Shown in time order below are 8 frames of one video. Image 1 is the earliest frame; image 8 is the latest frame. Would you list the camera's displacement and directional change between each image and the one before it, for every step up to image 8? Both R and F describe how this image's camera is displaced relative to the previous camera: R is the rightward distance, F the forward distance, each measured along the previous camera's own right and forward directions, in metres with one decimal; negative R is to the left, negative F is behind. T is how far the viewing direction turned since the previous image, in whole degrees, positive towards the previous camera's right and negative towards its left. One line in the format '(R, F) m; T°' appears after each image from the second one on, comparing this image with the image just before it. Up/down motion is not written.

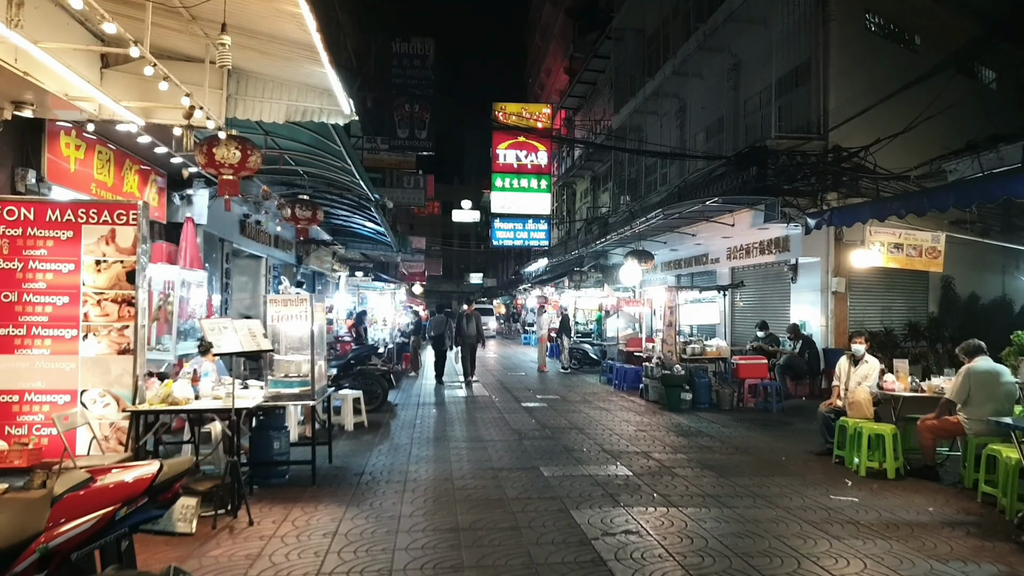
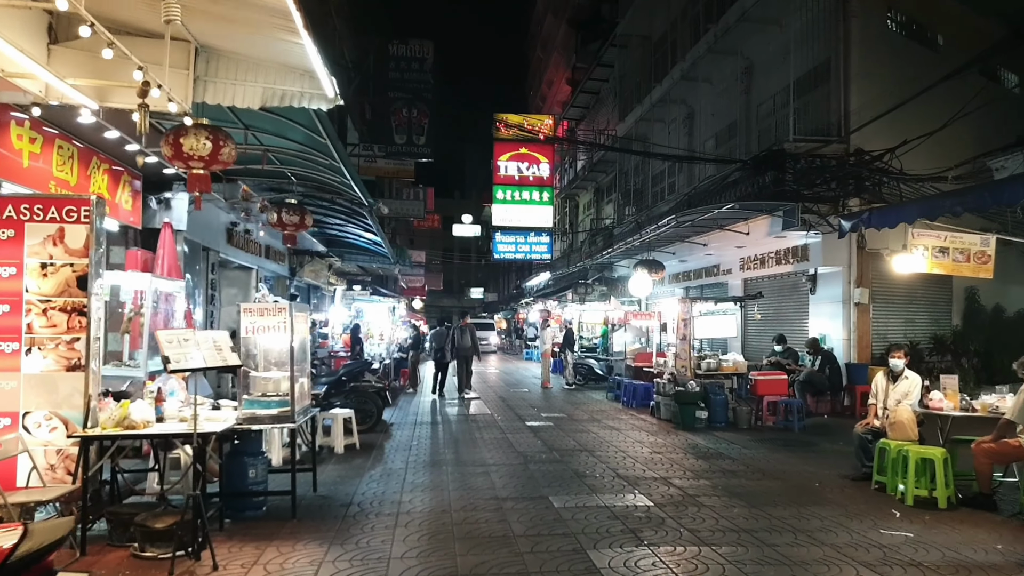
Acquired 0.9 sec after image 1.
(0.0, +0.7) m; 0°
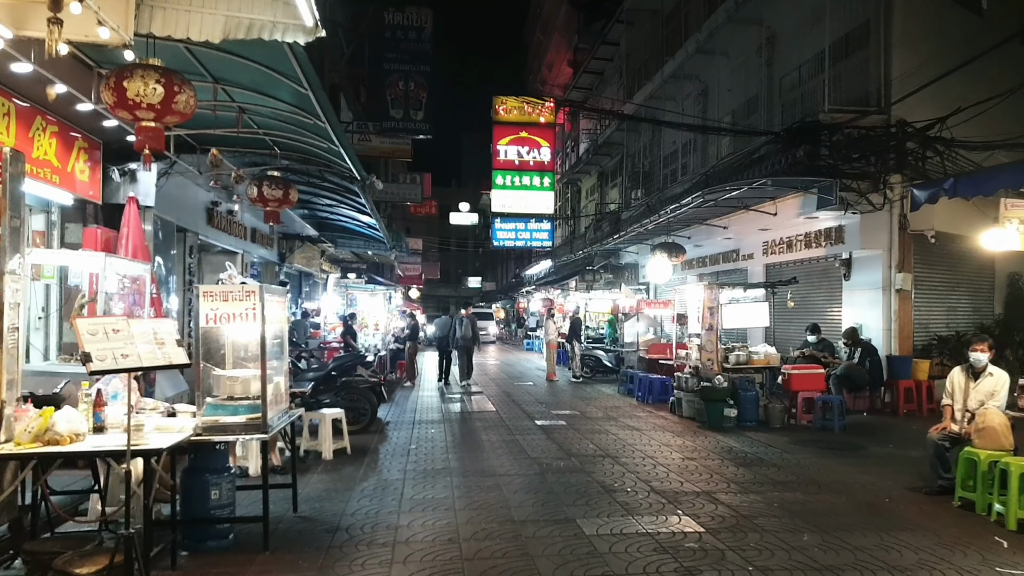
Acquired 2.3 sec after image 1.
(-0.1, +1.0) m; 0°
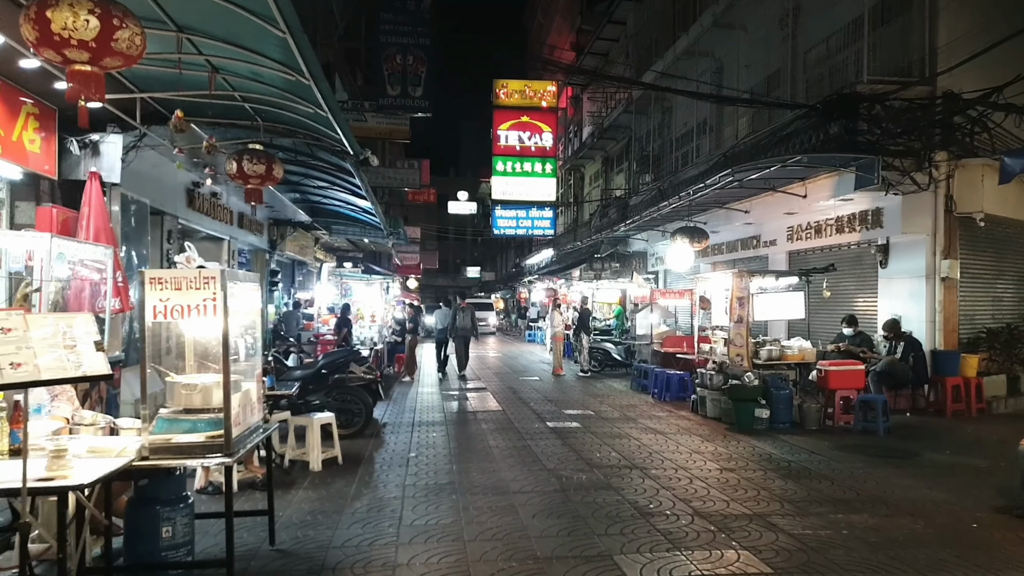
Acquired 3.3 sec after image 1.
(-0.1, +0.9) m; 0°
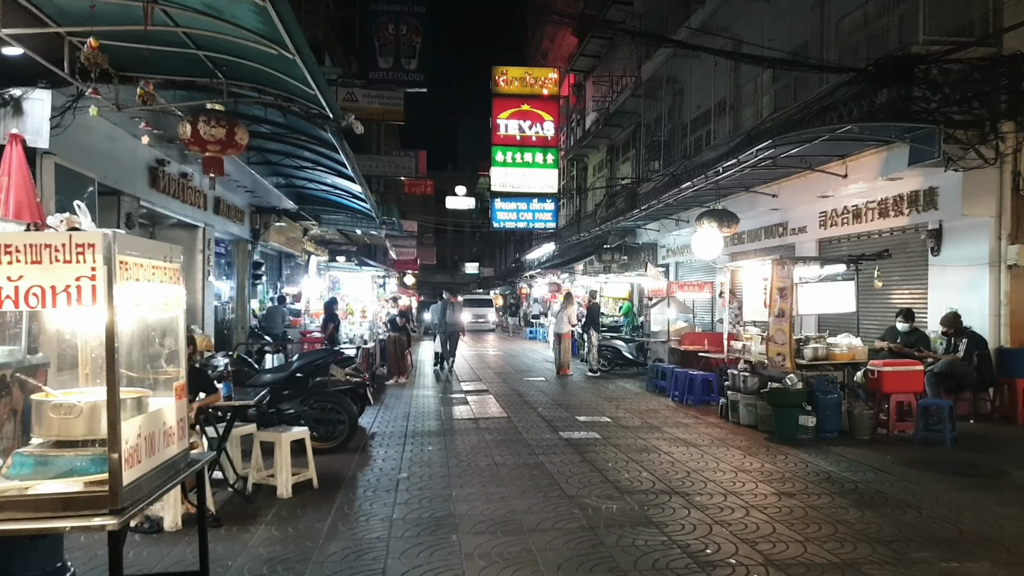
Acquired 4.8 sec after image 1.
(-0.1, +1.2) m; 0°
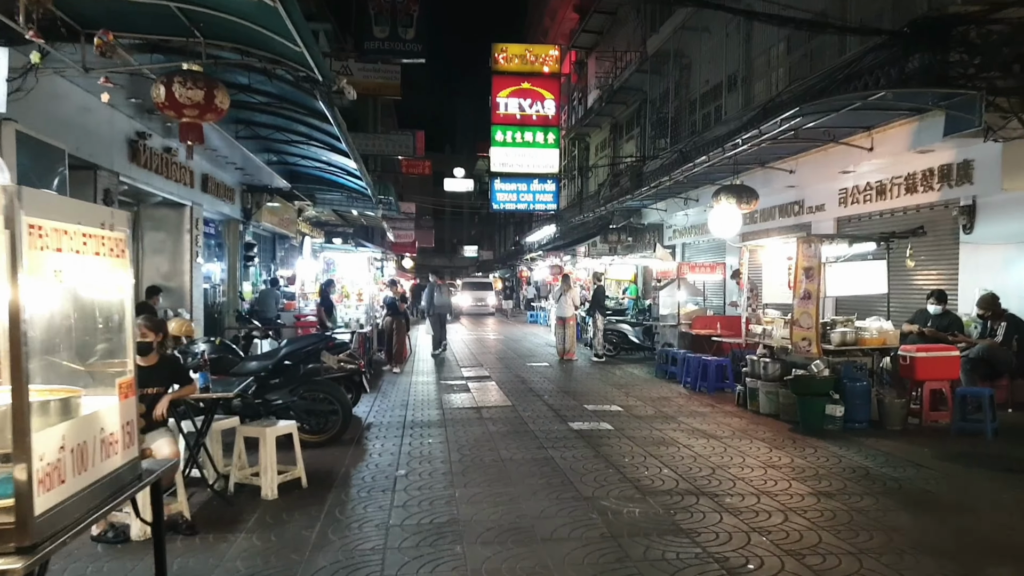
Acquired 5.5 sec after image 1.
(-0.1, +0.5) m; 0°
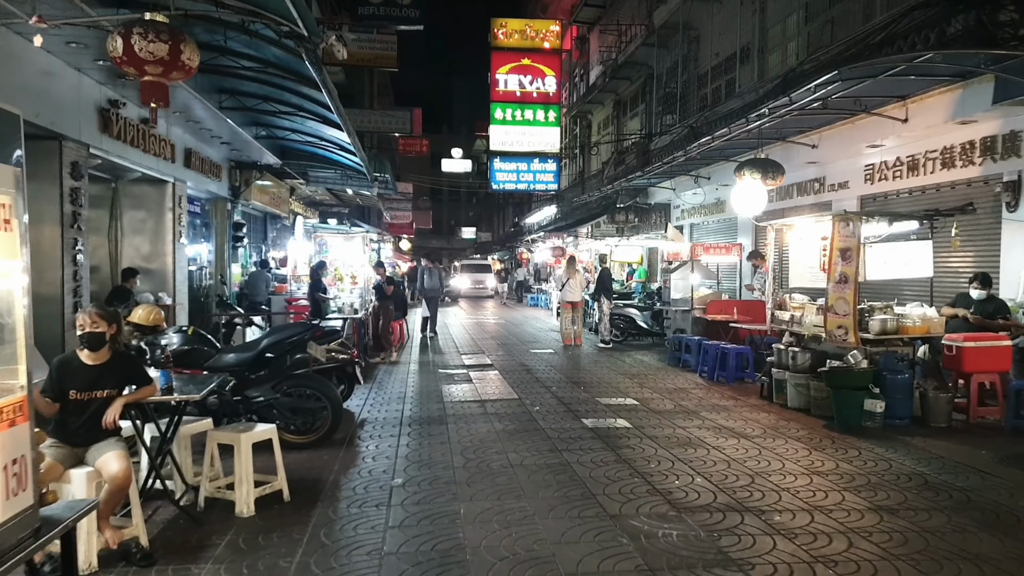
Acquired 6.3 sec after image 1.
(-0.1, +0.7) m; 0°
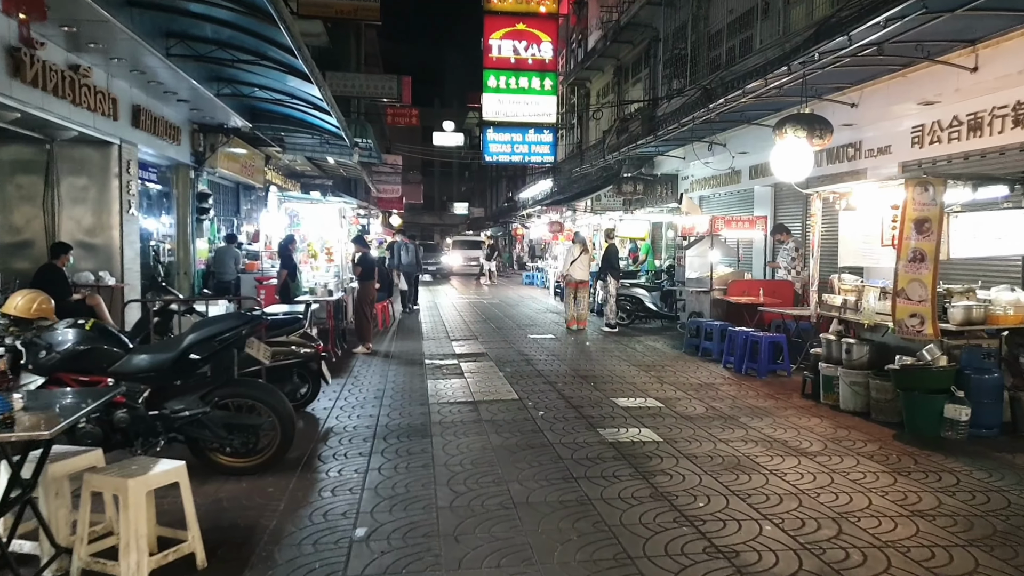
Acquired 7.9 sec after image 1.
(0.0, +1.3) m; 0°
